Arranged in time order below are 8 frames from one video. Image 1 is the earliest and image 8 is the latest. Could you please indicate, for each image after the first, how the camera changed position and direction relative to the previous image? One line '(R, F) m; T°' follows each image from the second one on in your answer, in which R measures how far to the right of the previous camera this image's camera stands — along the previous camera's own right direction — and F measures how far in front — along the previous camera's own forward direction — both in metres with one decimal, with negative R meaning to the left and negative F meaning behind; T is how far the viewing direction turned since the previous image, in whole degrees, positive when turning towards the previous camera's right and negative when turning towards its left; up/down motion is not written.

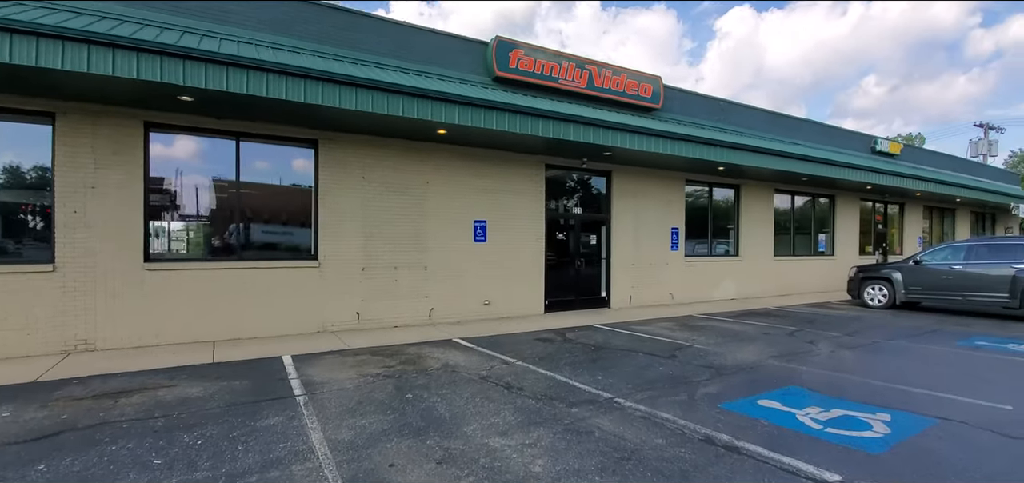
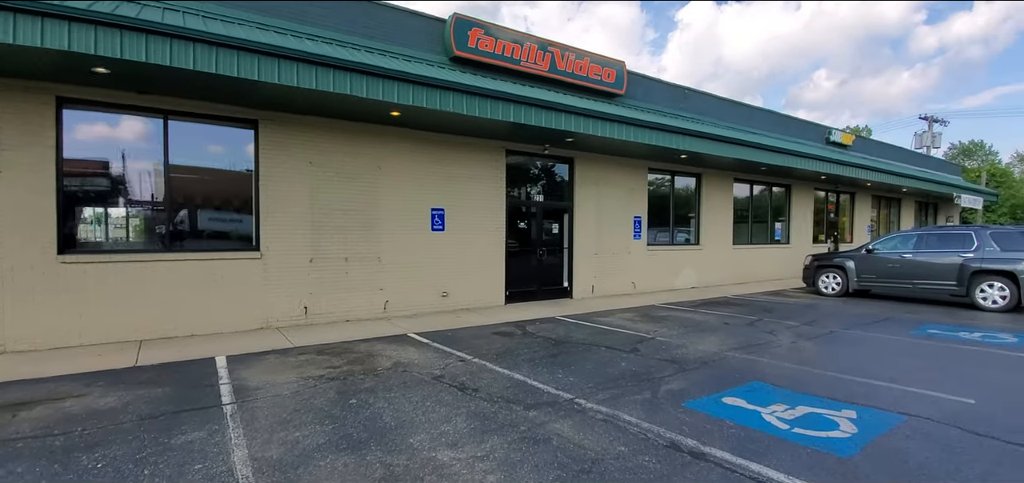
(+0.1, +0.4) m; +4°
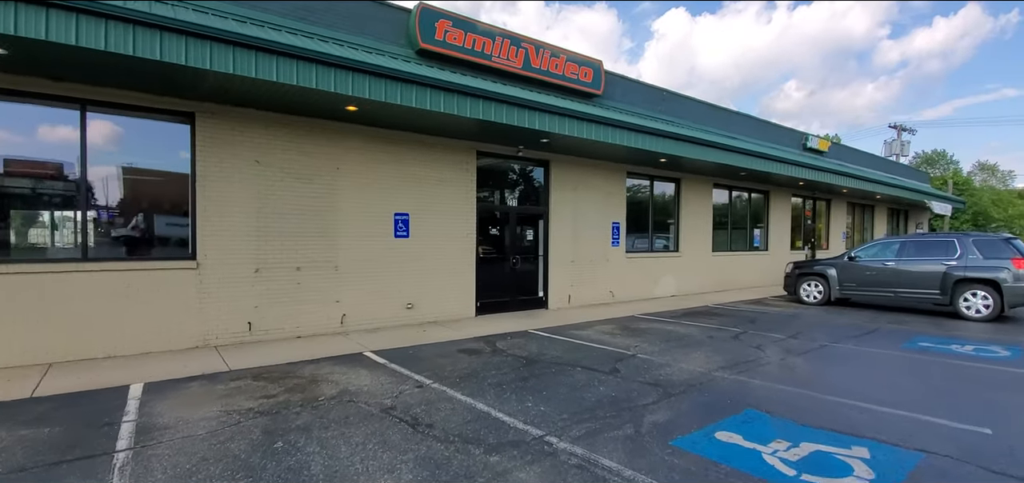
(+0.1, +0.7) m; +2°
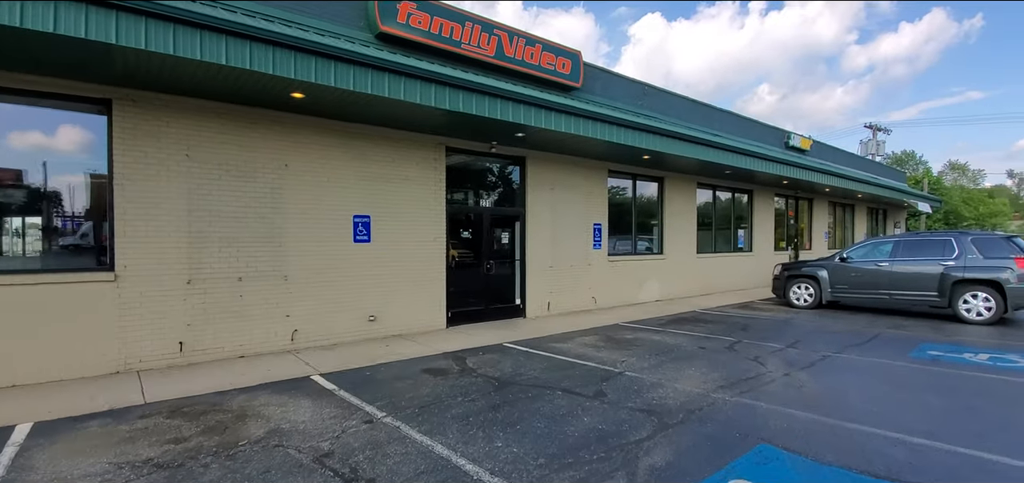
(+0.1, +0.8) m; +2°
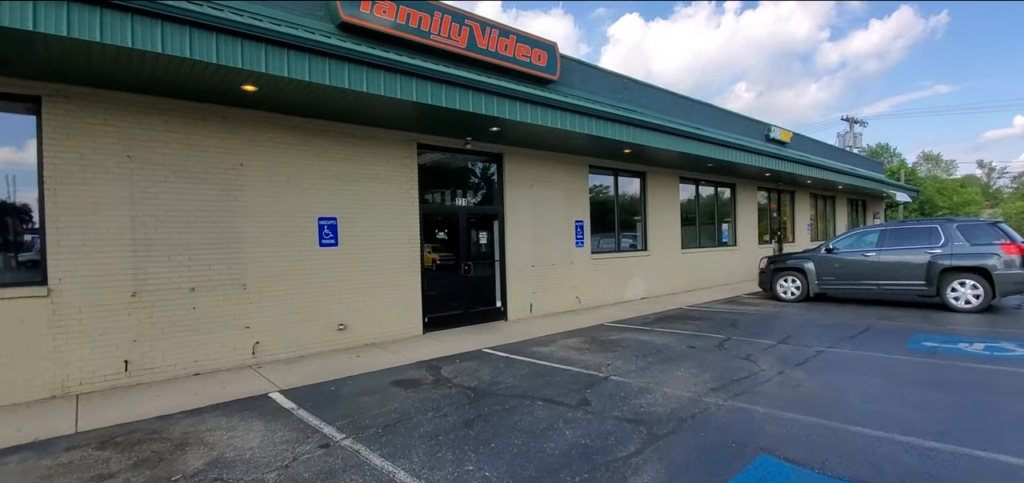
(+0.1, +0.4) m; +2°
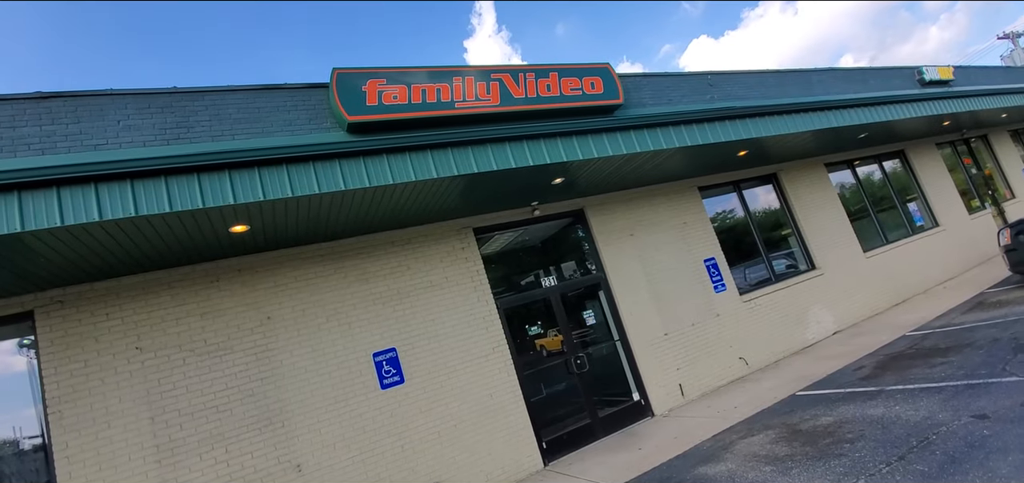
(+0.4, +2.1) m; -13°
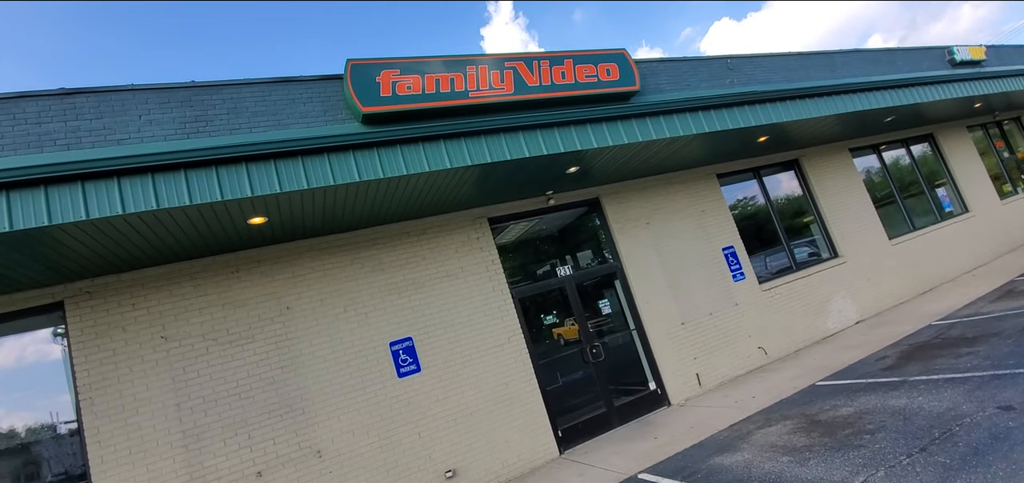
(0.0, 0.0) m; -2°
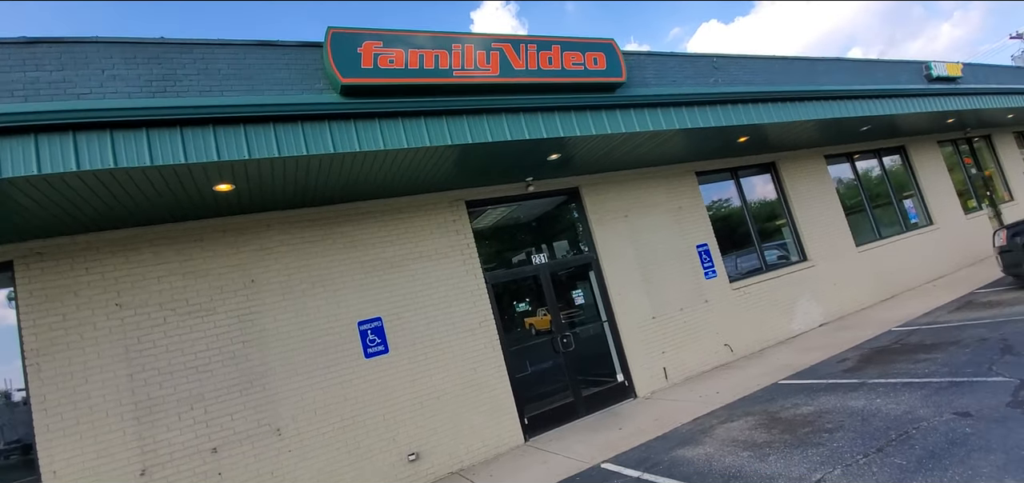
(0.0, +0.1) m; +3°
